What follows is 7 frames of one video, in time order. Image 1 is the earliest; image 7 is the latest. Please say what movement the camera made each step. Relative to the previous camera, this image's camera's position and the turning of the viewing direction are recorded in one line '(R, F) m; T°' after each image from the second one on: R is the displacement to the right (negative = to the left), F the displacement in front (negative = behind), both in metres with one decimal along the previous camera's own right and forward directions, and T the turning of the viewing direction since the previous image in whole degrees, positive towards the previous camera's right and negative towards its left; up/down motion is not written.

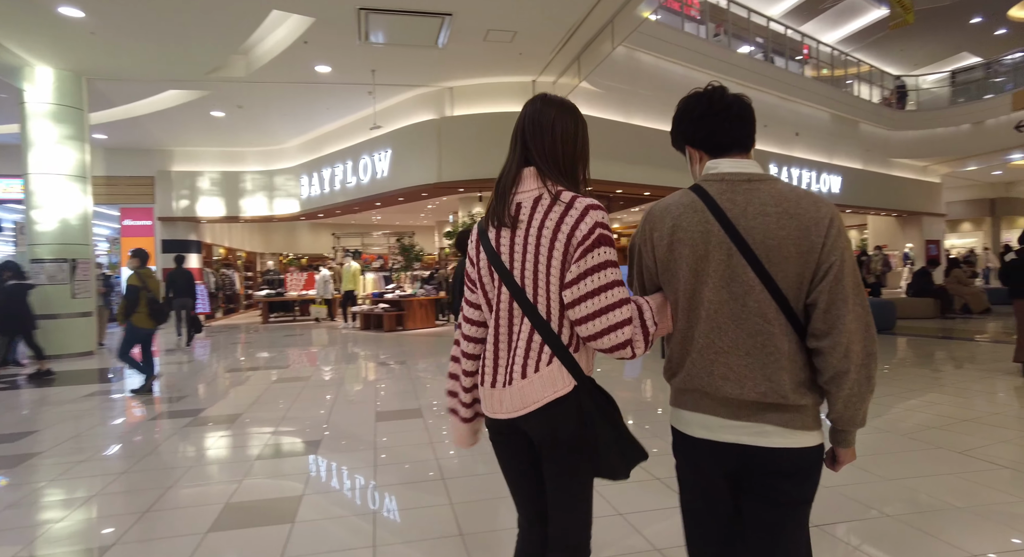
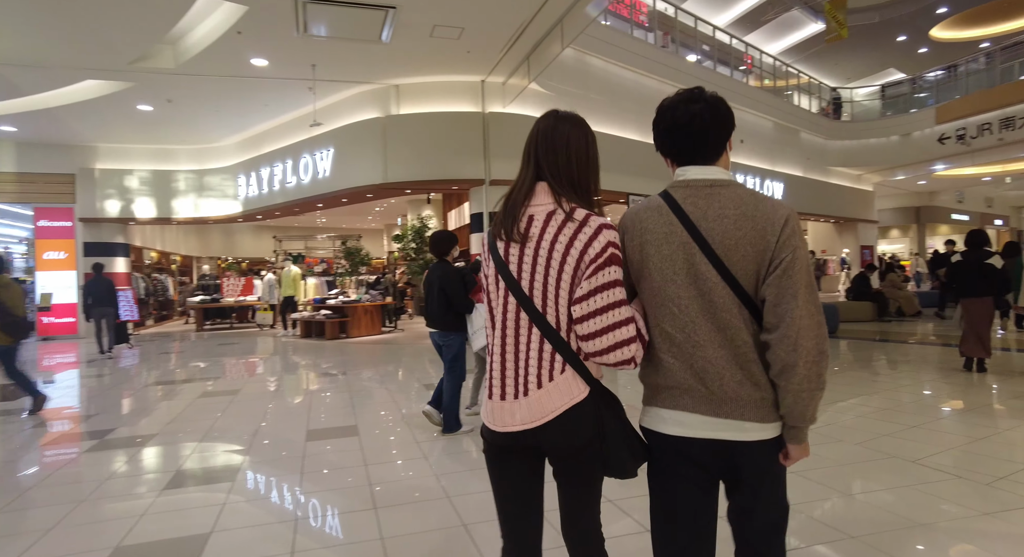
(+0.1, +0.3) m; +5°
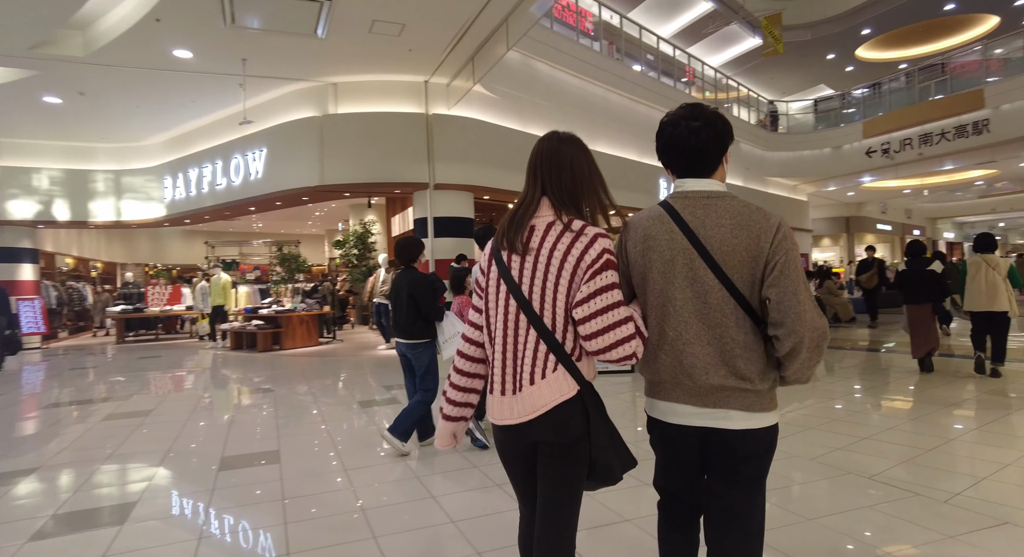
(+0.1, +0.3) m; +6°
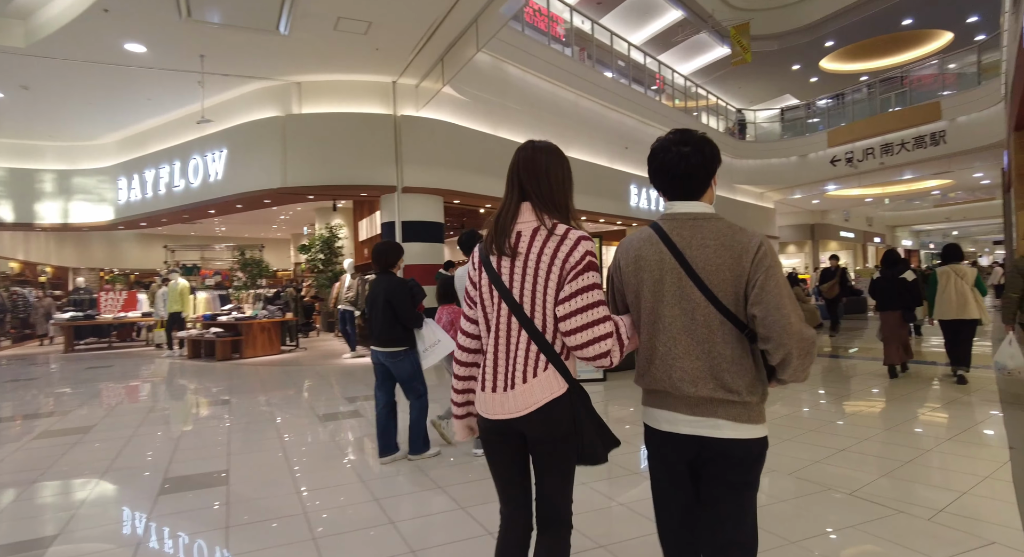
(0.0, +0.2) m; +3°
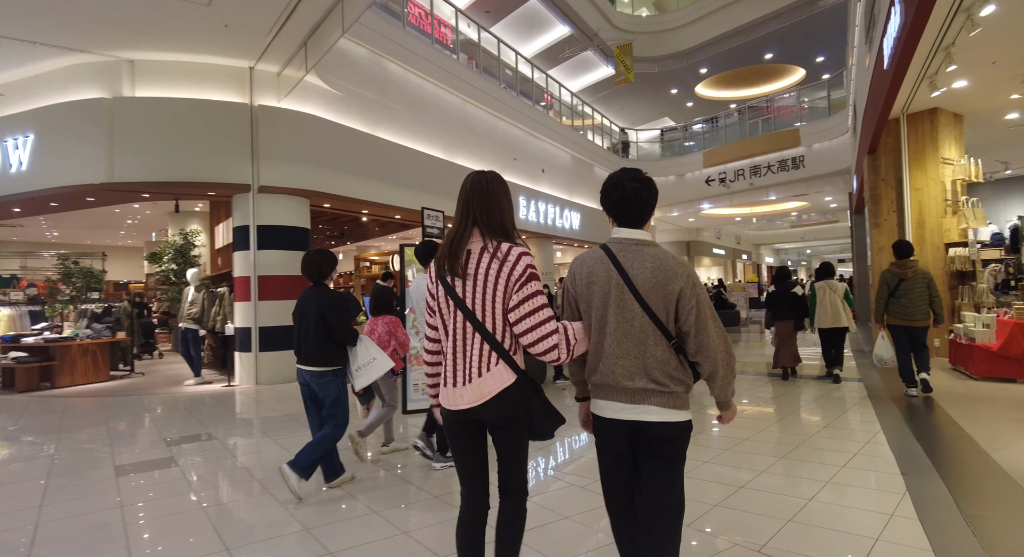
(+0.2, +0.5) m; +12°
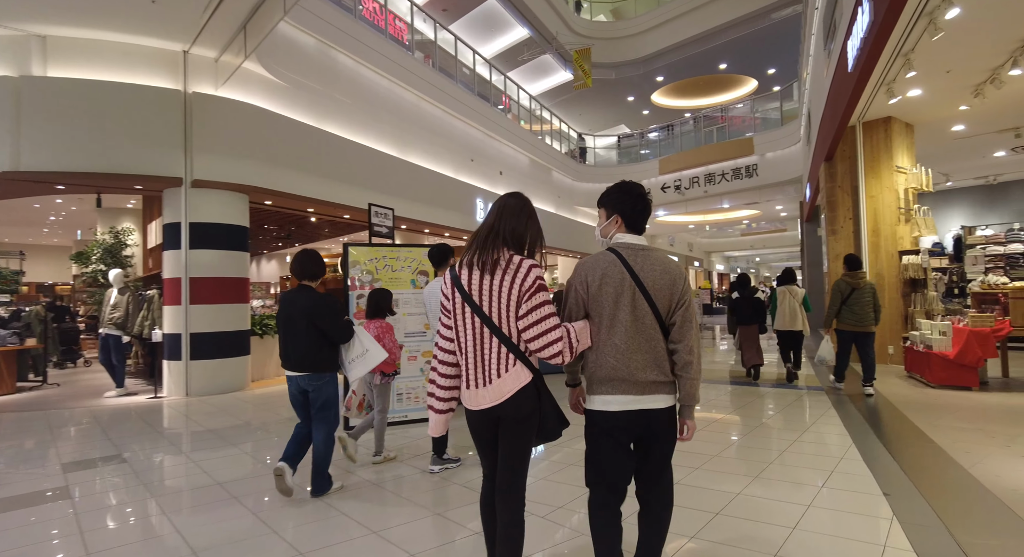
(0.0, +0.2) m; +5°
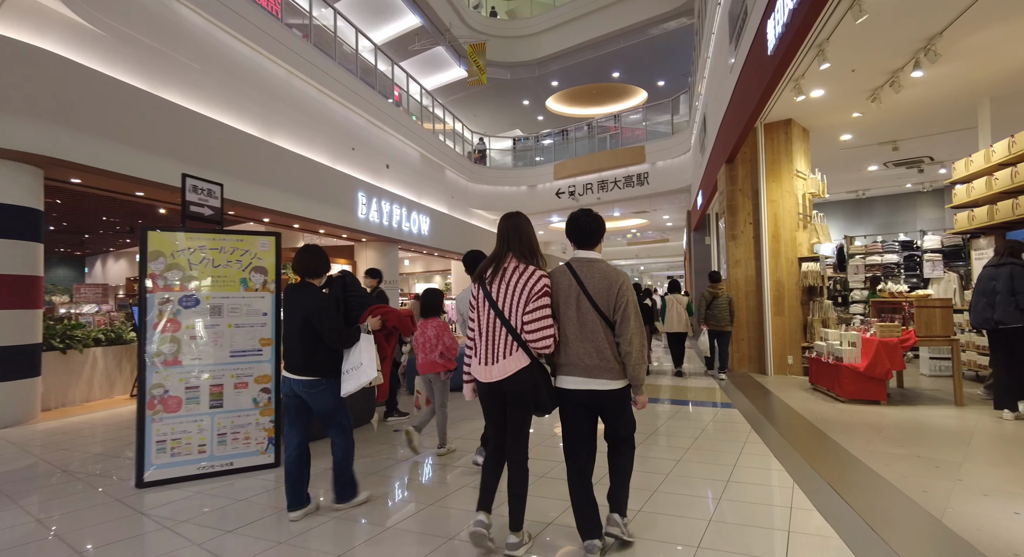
(+0.1, +0.7) m; +12°
